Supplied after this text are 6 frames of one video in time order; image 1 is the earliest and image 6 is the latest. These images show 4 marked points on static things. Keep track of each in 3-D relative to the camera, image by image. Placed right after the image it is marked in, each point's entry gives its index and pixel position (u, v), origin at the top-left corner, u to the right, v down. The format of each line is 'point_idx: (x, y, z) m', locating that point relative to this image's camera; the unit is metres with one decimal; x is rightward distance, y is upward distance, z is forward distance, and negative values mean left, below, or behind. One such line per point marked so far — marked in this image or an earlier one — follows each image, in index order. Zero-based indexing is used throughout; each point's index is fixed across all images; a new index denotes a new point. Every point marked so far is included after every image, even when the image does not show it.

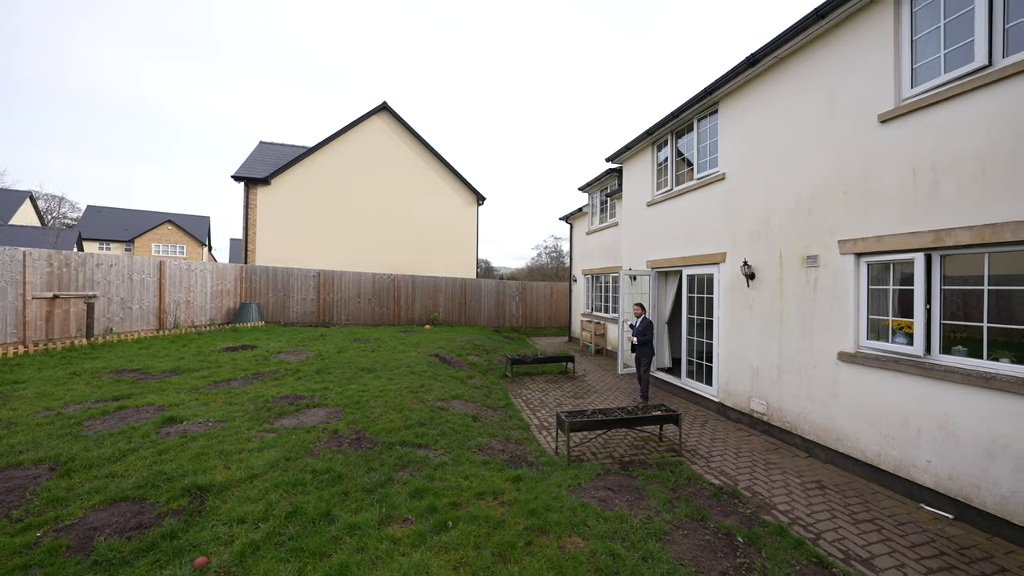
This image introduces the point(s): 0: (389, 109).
0: (-6.2, +9.0, +17.7) m
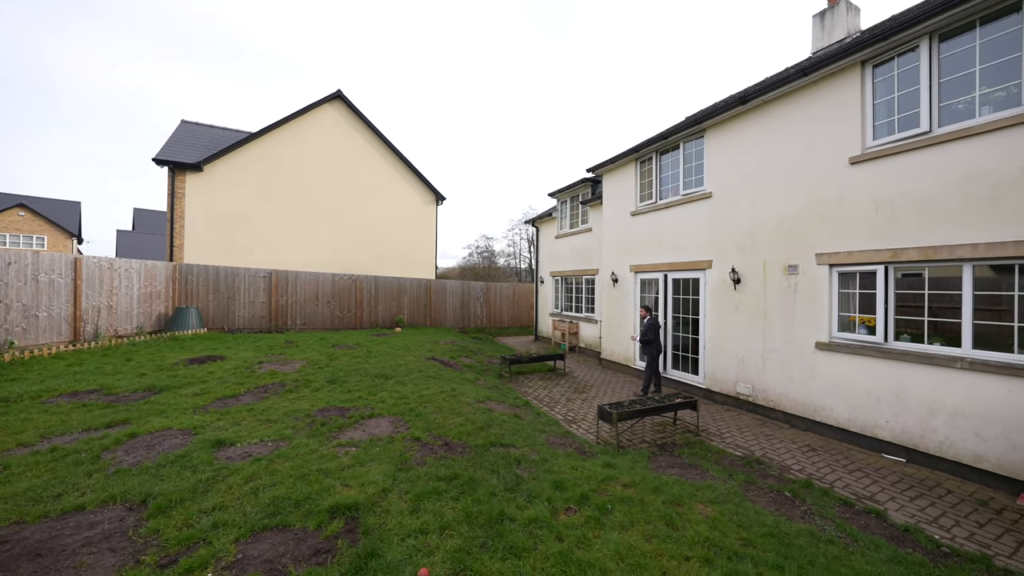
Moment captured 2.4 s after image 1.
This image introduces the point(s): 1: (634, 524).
0: (-7.9, +8.9, +16.5) m
1: (+1.0, -1.8, +2.7) m
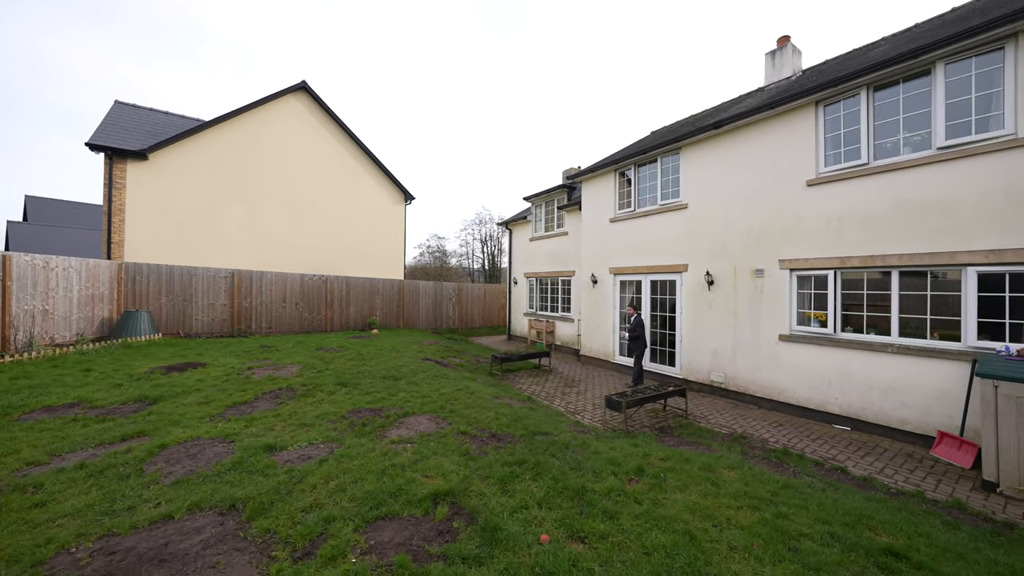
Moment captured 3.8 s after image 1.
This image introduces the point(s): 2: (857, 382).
0: (-9.1, +8.9, +15.7) m
1: (+1.7, -1.8, +3.3) m
2: (+5.8, -1.6, +5.9) m
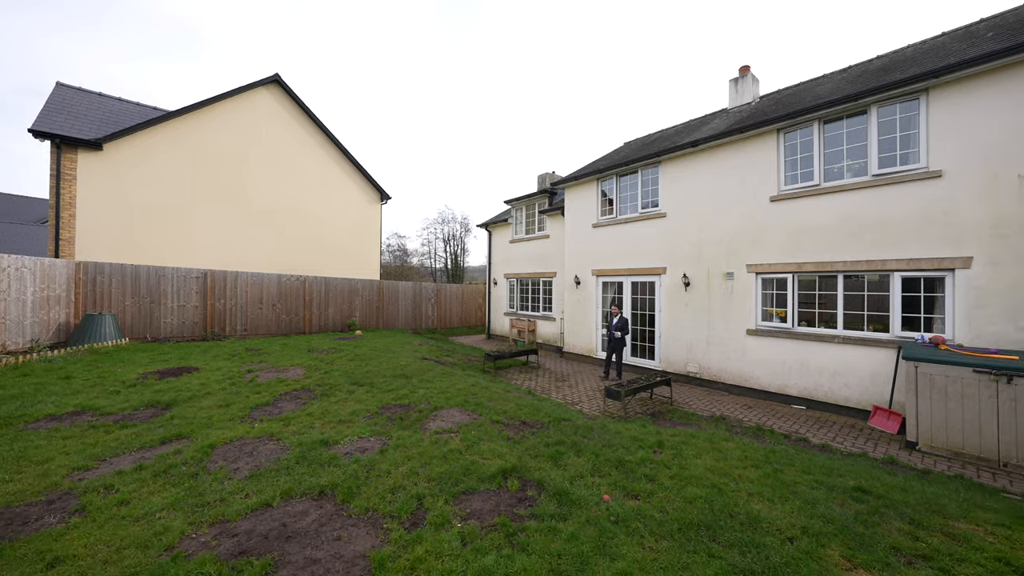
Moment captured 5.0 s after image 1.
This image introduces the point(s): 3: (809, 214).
0: (-9.9, +8.9, +15.1) m
1: (+2.1, -1.9, +4.0) m
2: (+6.0, -1.6, +7.0) m
3: (+6.0, +1.5, +7.1) m
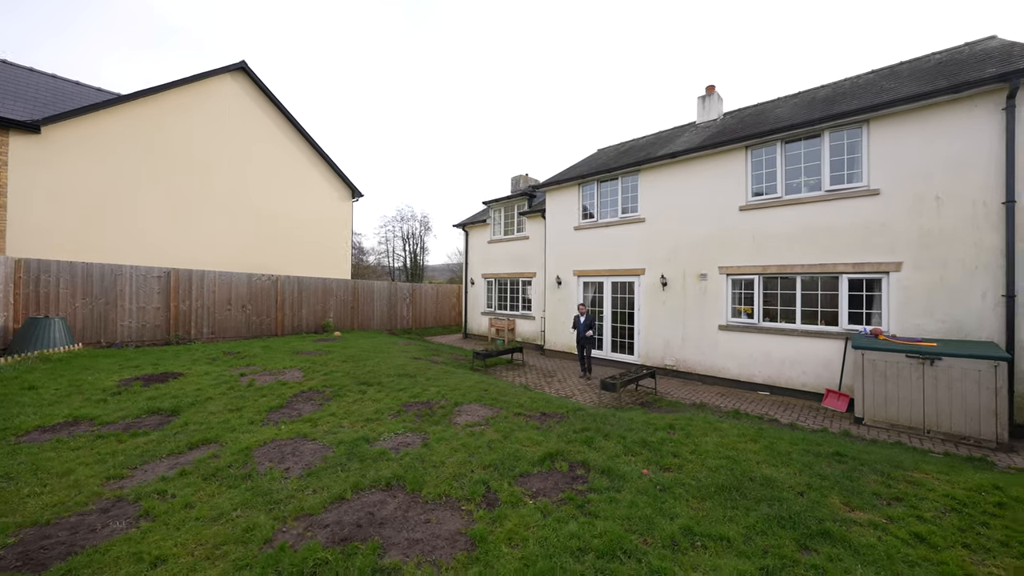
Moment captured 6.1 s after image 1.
0: (-10.7, +8.9, +14.2) m
1: (+2.5, -1.9, +4.6) m
2: (+6.0, -1.6, +8.0) m
3: (+6.0, +1.5, +8.1) m
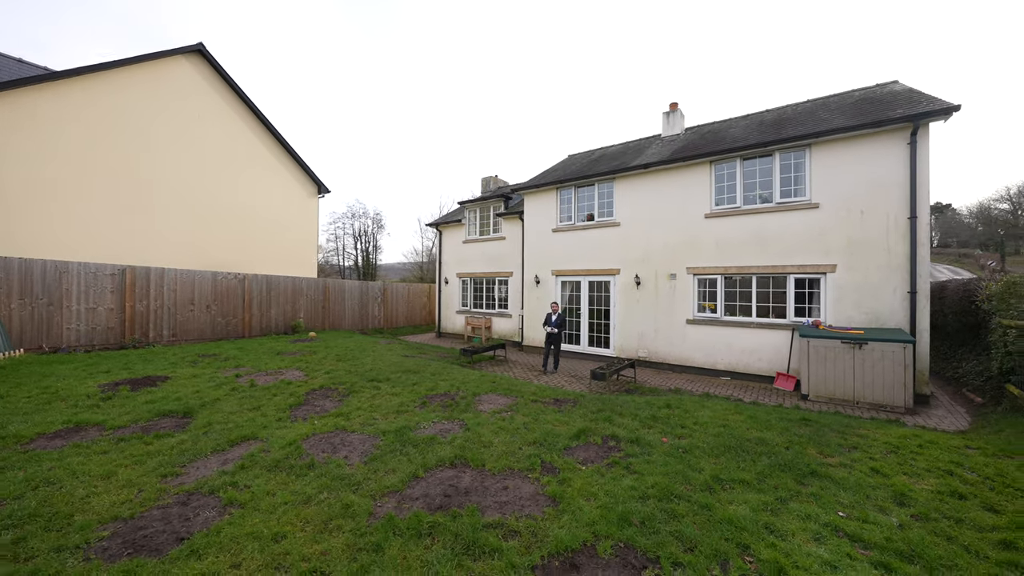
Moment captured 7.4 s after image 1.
0: (-11.5, +8.9, +13.2) m
1: (+2.8, -1.8, +5.3) m
2: (+5.8, -1.5, +9.2) m
3: (+5.8, +1.5, +9.3) m
